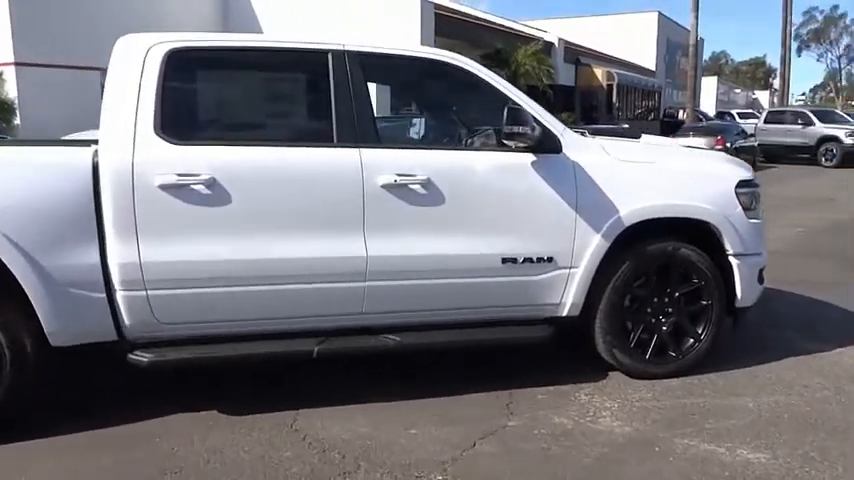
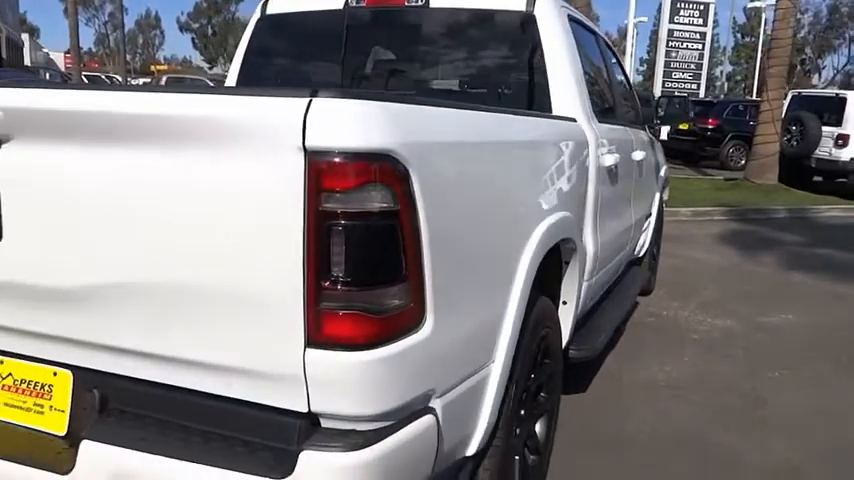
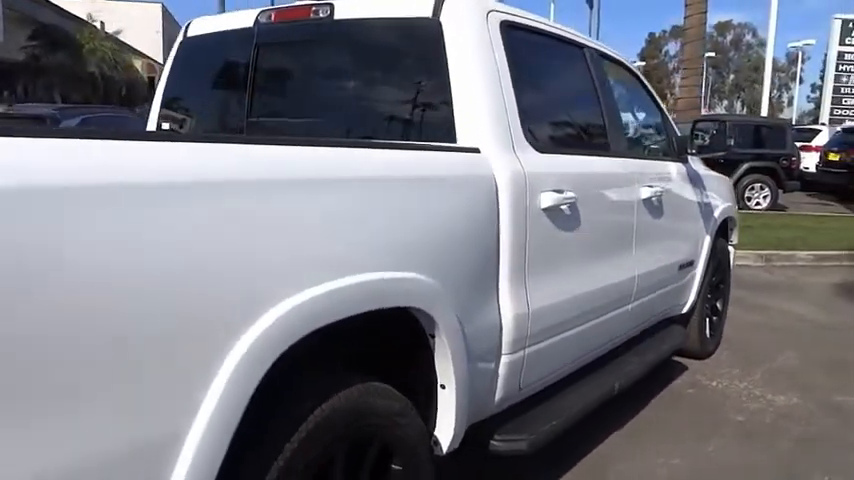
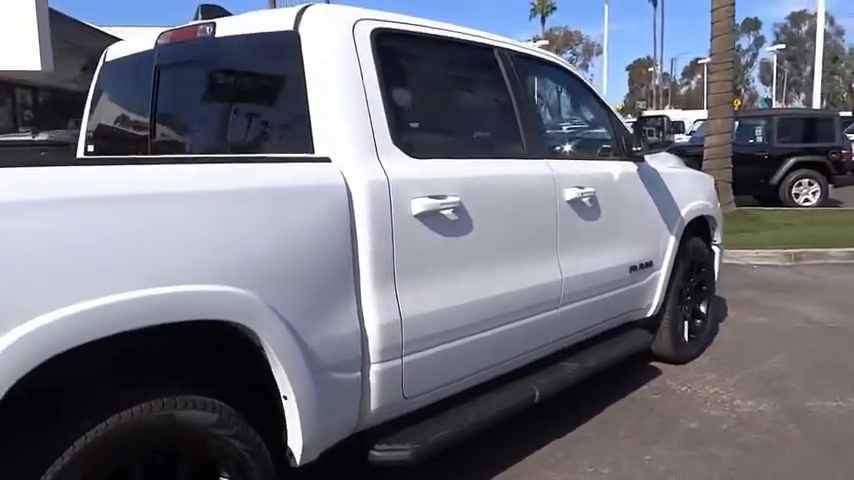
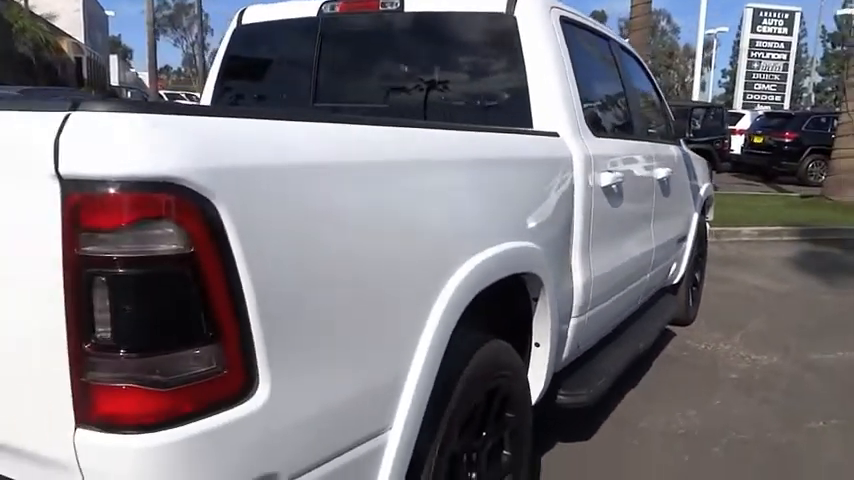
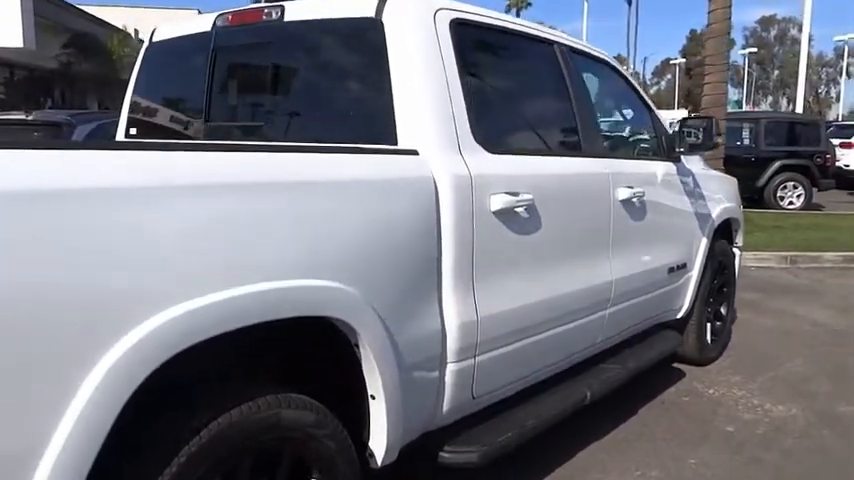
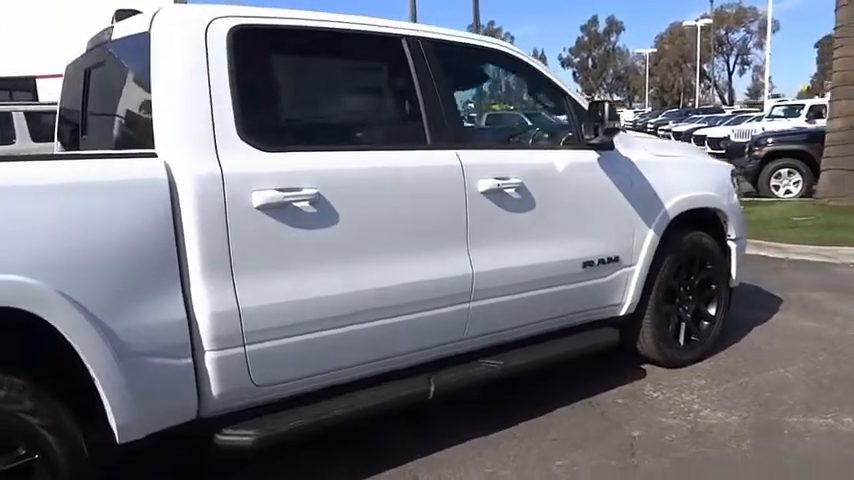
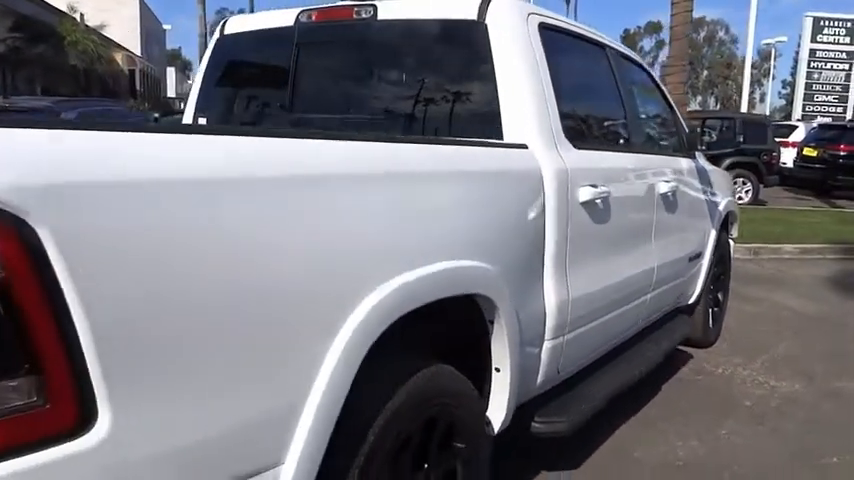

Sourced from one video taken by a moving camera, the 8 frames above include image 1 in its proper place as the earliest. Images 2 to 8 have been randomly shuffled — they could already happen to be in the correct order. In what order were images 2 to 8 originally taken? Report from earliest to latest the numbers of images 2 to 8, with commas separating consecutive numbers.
7, 4, 6, 3, 8, 5, 2
